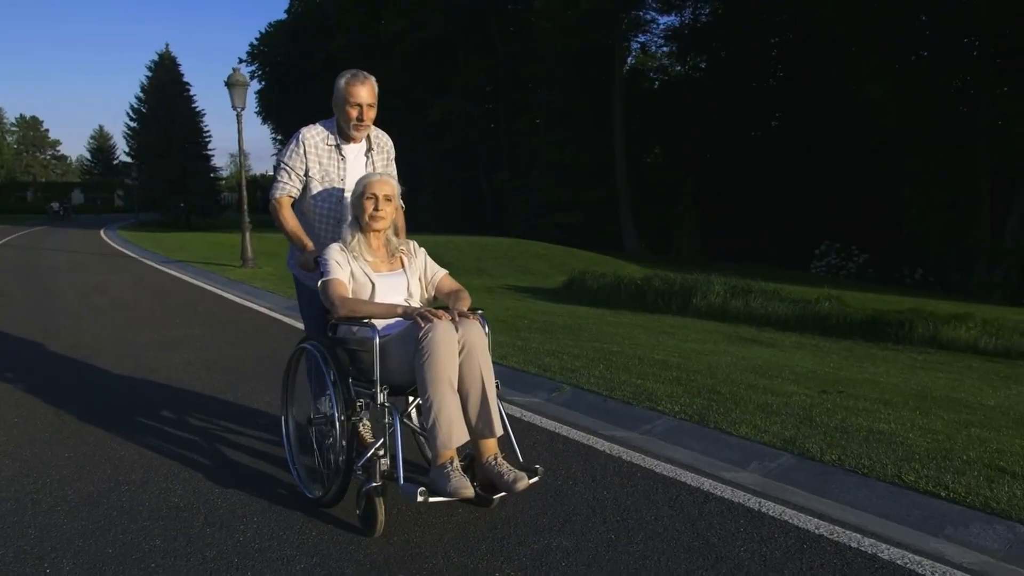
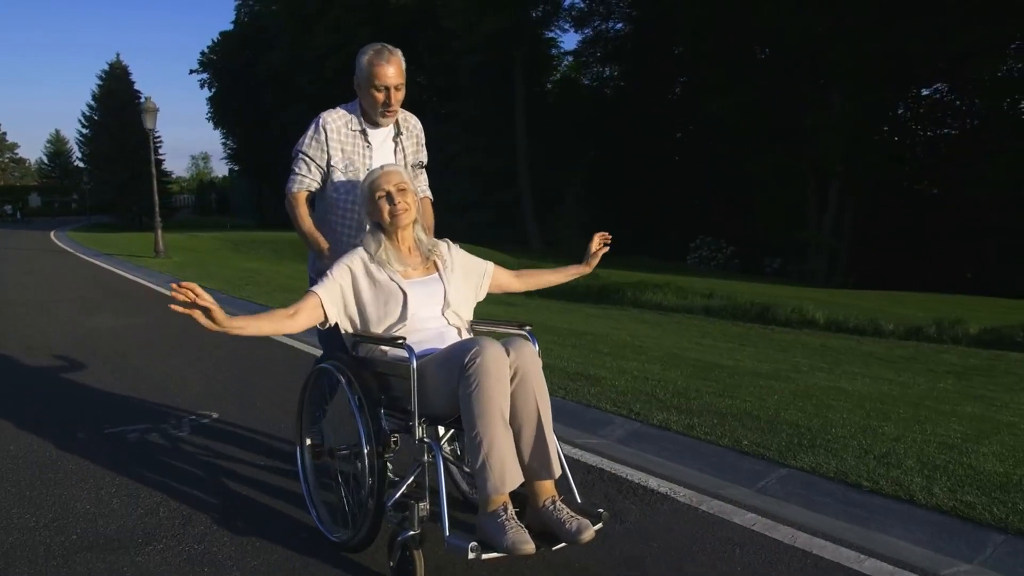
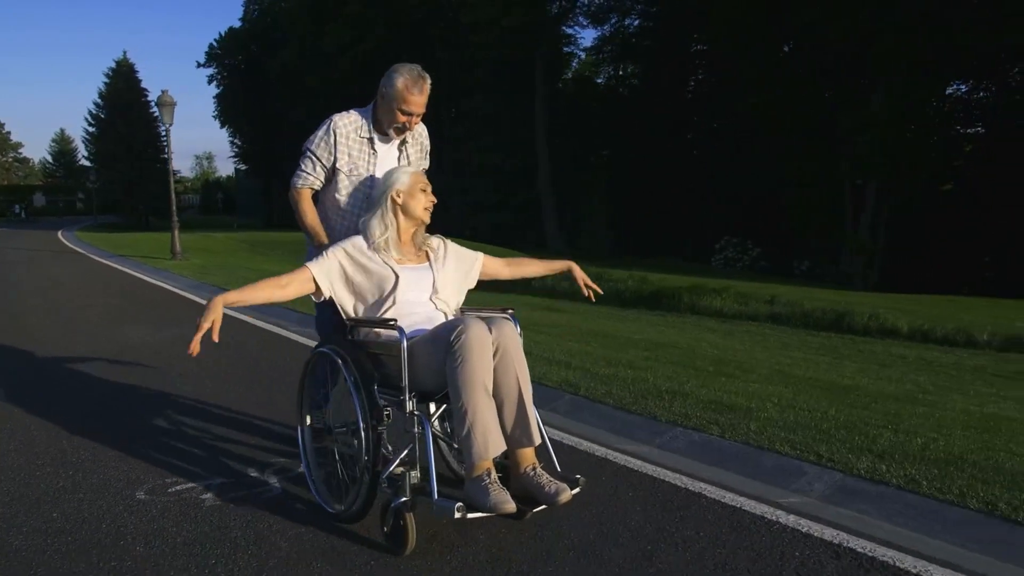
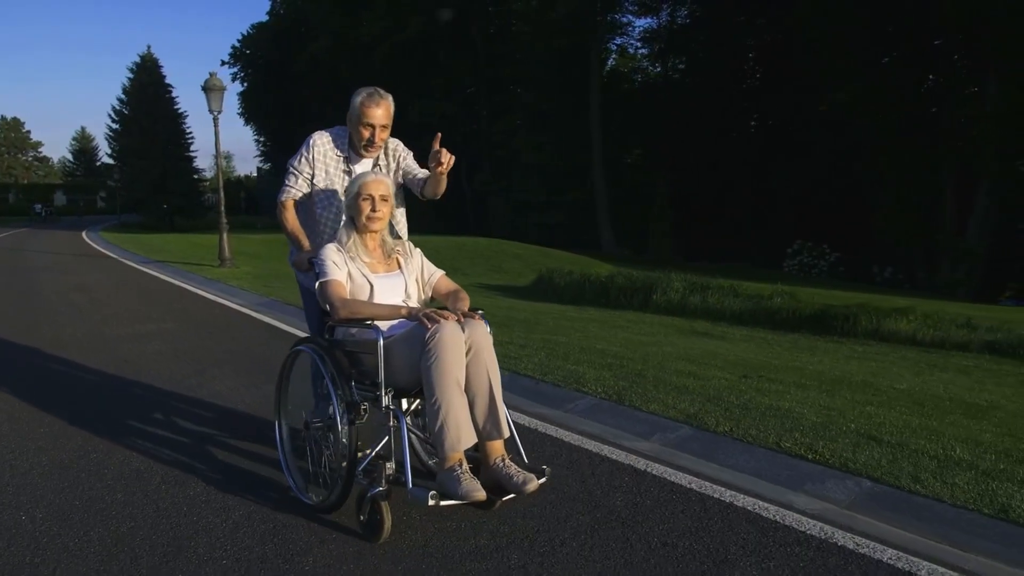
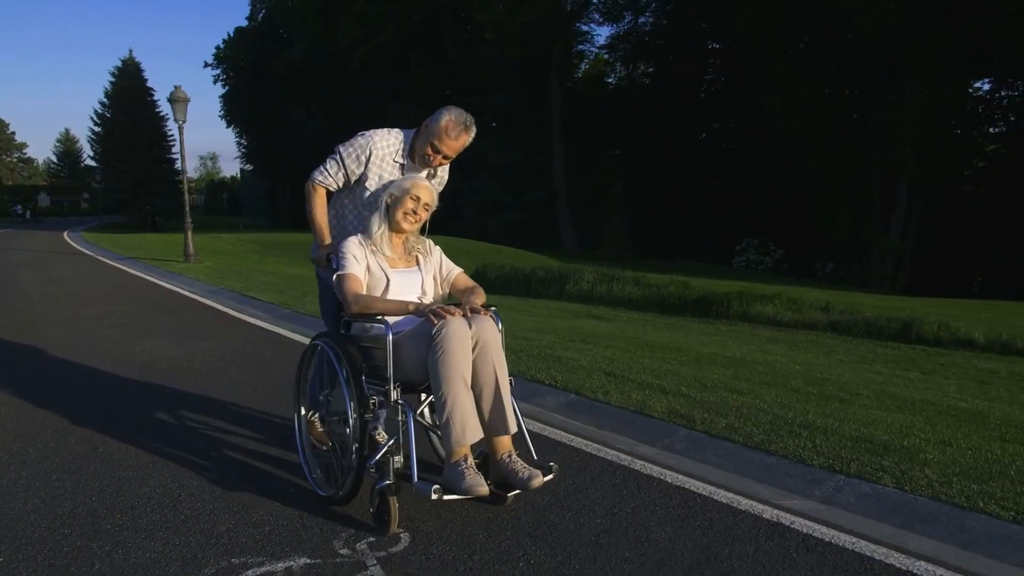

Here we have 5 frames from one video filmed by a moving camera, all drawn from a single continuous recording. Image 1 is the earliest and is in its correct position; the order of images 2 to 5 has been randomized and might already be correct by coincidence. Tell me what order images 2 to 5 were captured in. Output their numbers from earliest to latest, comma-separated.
4, 5, 3, 2
